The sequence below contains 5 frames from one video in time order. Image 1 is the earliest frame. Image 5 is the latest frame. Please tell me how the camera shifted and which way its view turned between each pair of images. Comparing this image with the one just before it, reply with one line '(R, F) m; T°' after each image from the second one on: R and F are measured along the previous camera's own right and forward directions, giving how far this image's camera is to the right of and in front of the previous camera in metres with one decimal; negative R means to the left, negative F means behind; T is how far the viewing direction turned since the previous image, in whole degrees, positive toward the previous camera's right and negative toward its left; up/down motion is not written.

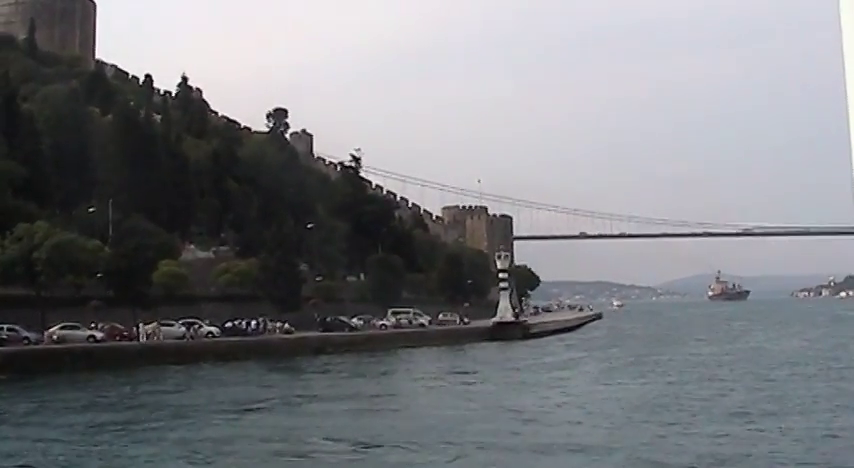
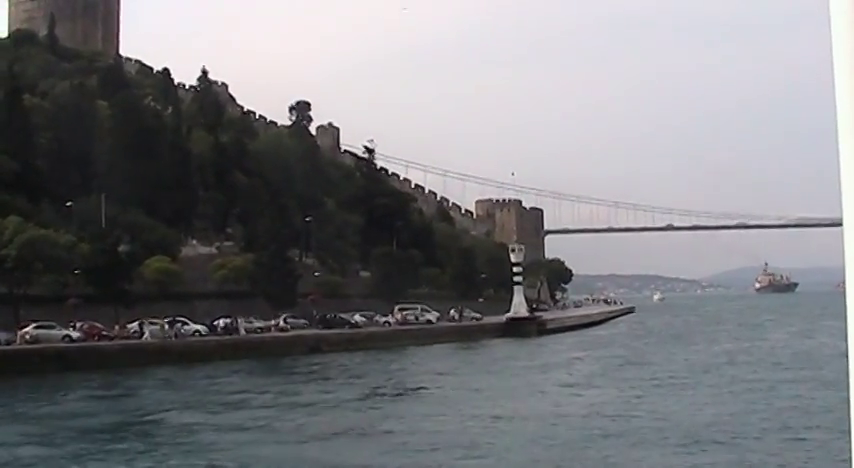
(+1.4, +1.8) m; -2°
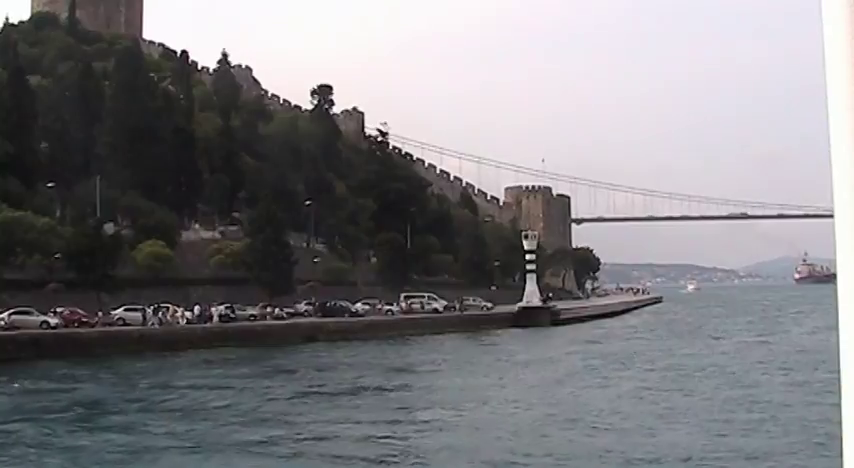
(+1.1, +1.5) m; -2°
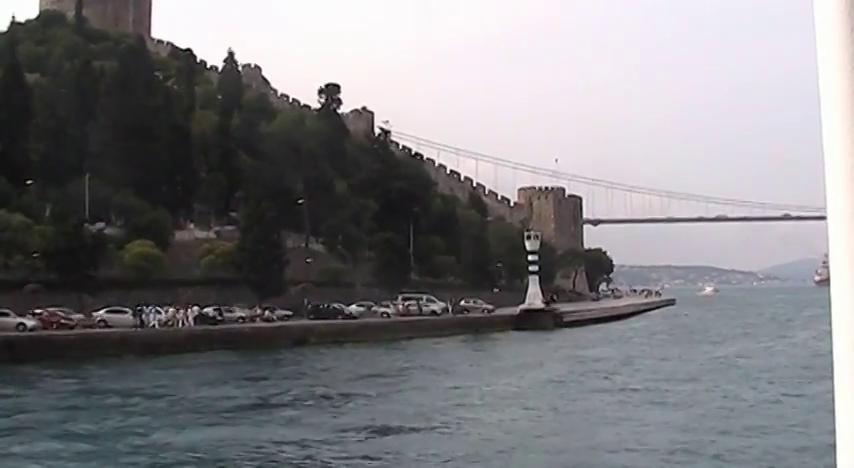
(+0.7, +1.0) m; -1°
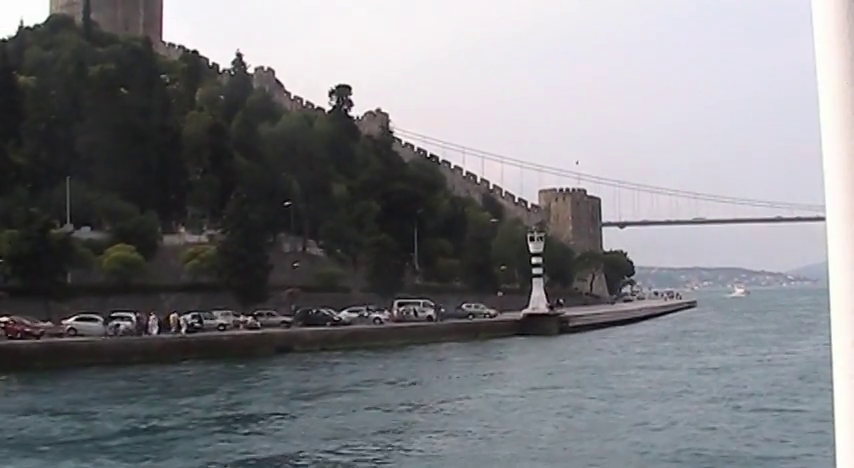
(+1.1, +1.6) m; -1°
